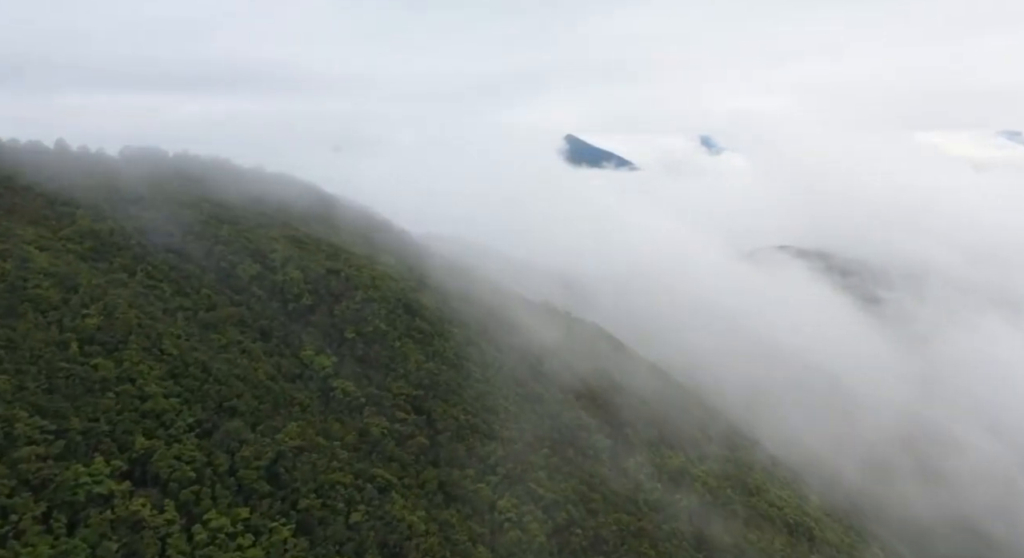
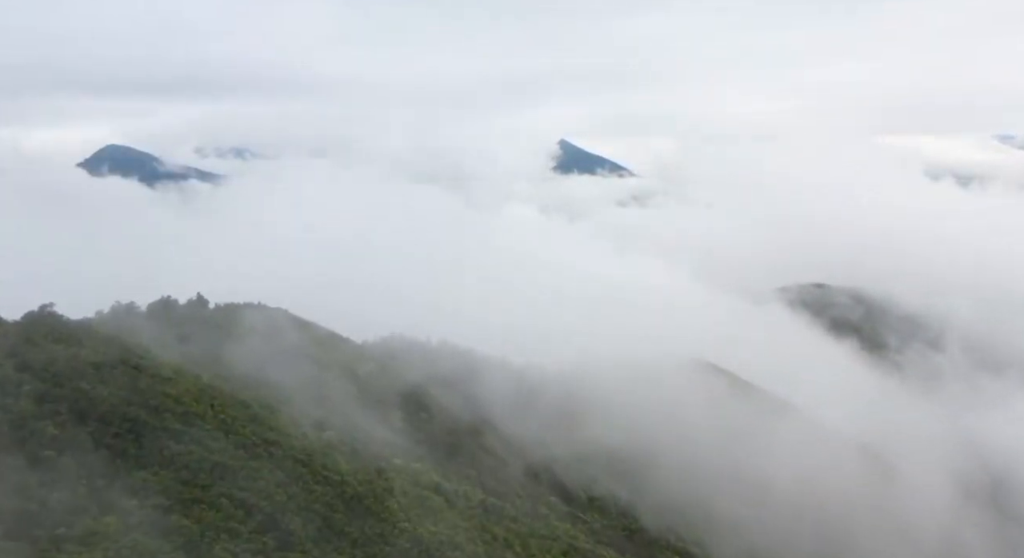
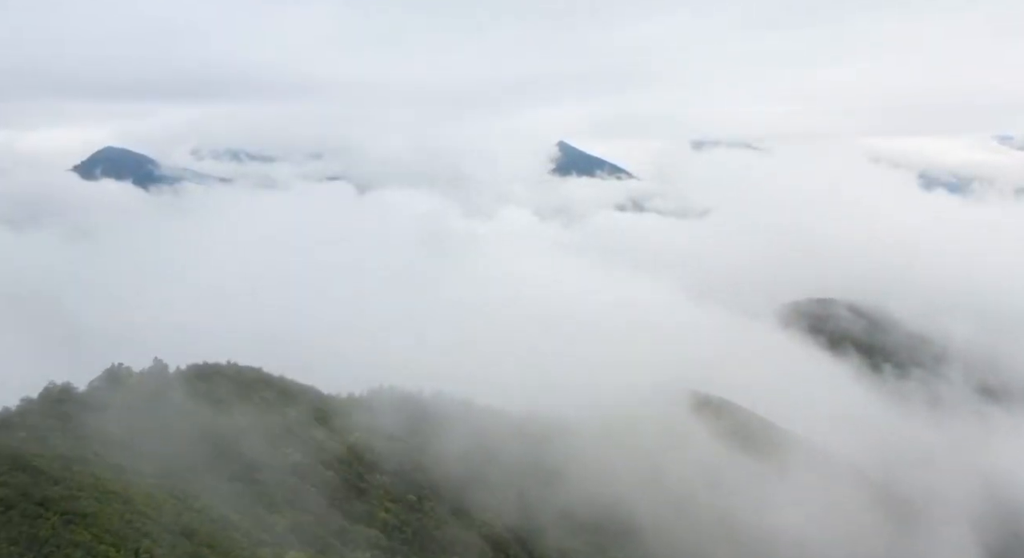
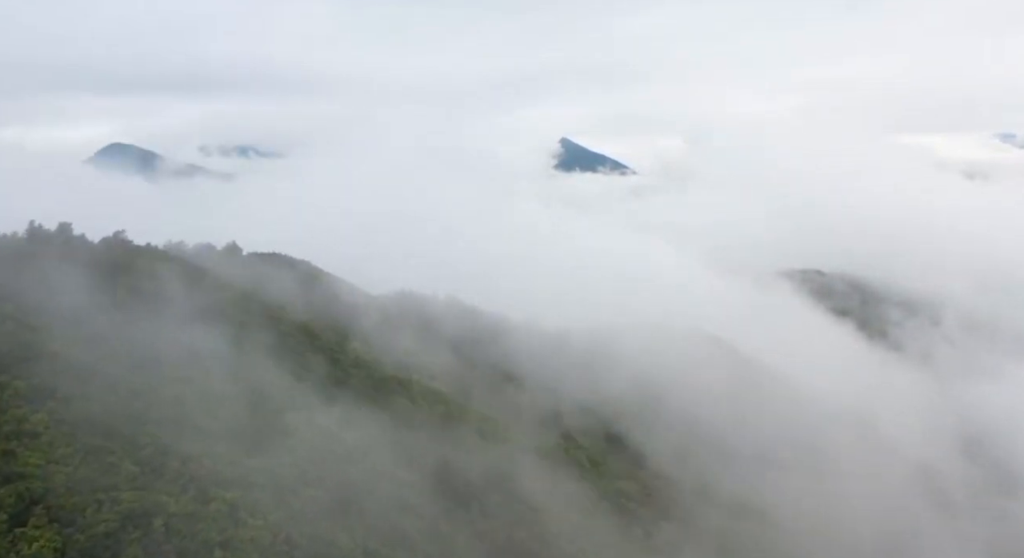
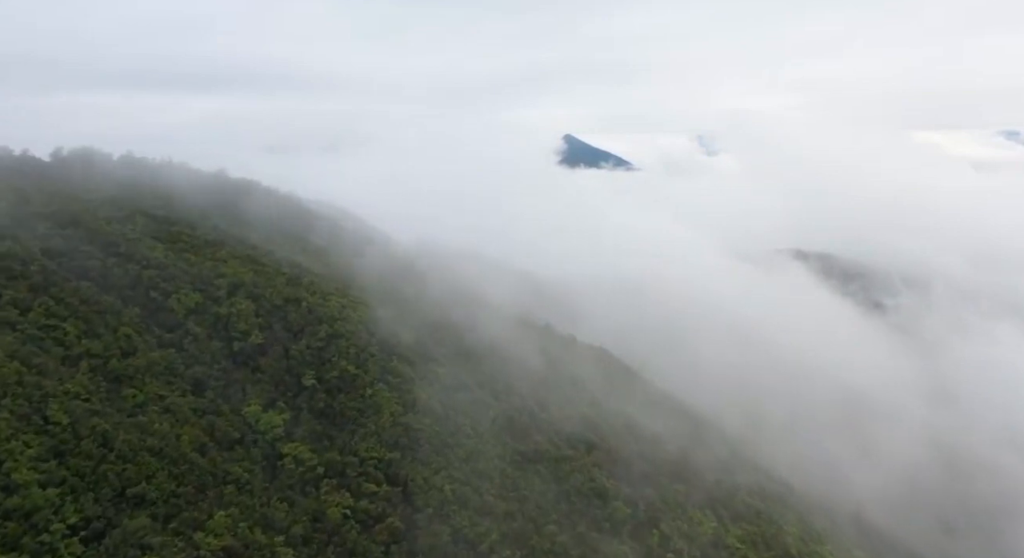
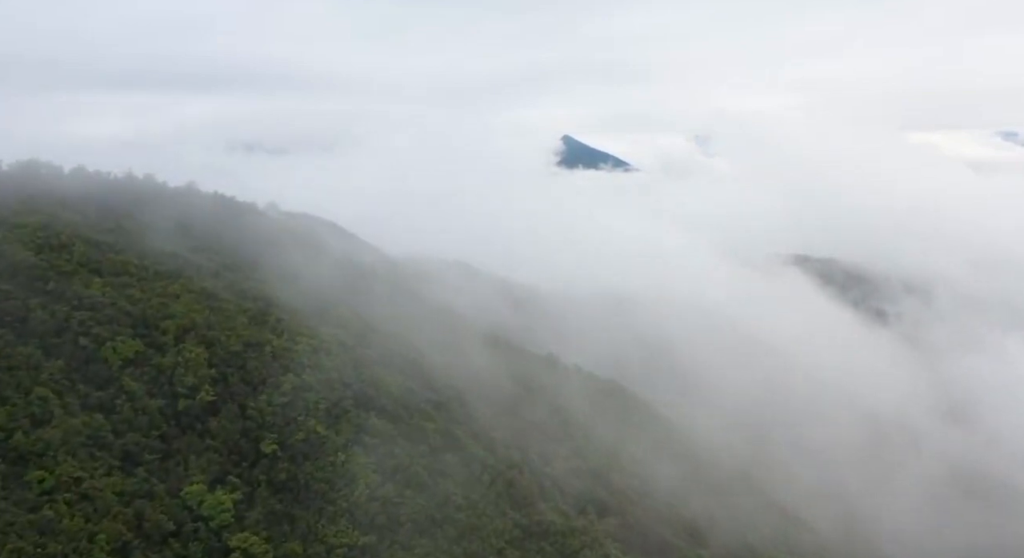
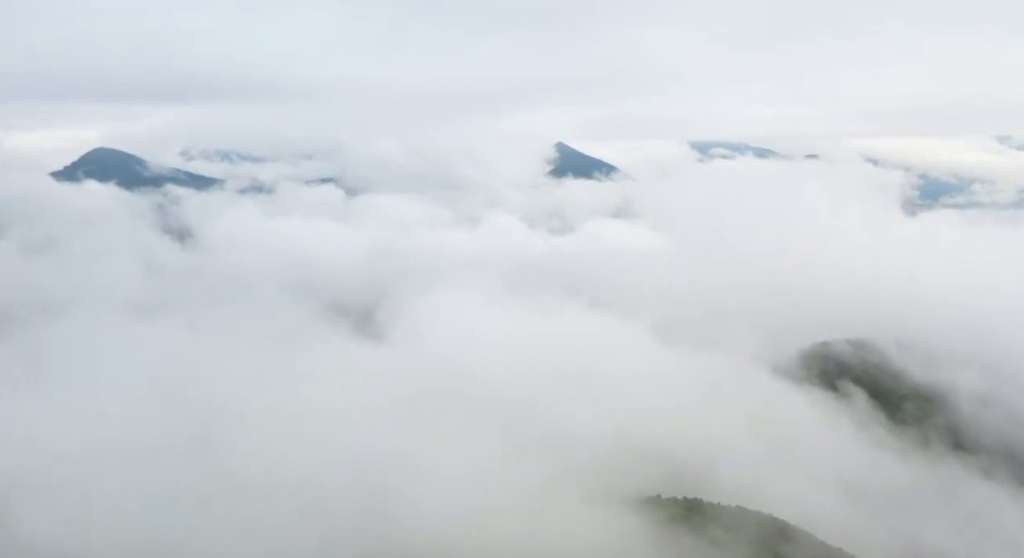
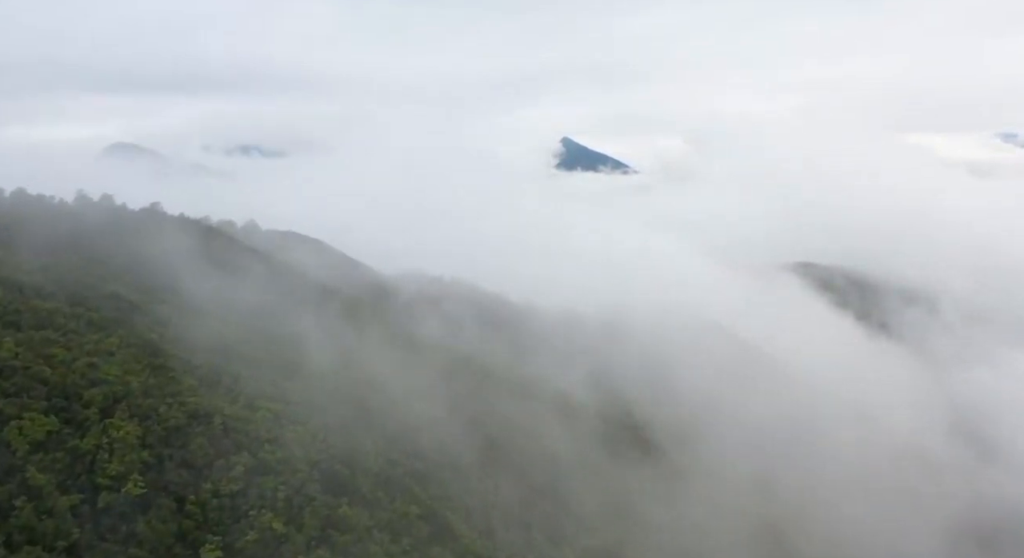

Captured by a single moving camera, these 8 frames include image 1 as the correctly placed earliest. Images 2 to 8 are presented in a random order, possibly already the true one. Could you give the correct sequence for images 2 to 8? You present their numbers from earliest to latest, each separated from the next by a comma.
5, 6, 8, 4, 2, 3, 7
